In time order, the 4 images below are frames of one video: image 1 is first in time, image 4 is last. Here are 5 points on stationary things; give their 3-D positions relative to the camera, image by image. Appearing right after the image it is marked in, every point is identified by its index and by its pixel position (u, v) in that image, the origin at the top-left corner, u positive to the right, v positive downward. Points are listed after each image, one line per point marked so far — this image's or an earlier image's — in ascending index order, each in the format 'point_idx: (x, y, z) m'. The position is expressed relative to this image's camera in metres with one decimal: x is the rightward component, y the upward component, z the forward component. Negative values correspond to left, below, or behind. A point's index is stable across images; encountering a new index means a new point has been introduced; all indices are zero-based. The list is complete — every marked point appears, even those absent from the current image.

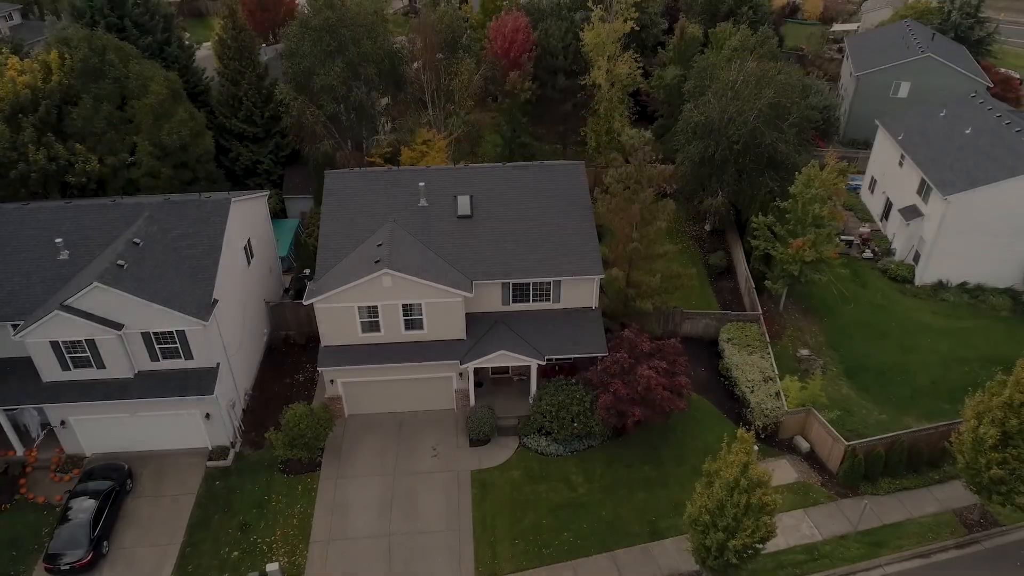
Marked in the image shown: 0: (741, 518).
0: (+5.7, -5.7, +16.2) m
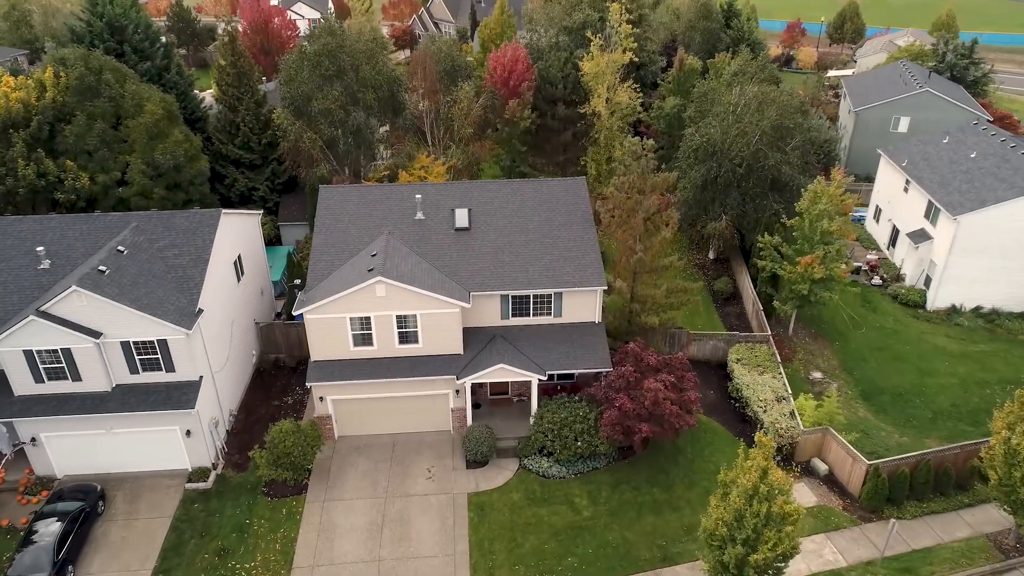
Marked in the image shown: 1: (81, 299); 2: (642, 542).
0: (+5.7, -5.5, +14.8) m
1: (-12.8, -0.3, +19.3) m
2: (+4.0, -7.7, +19.8) m
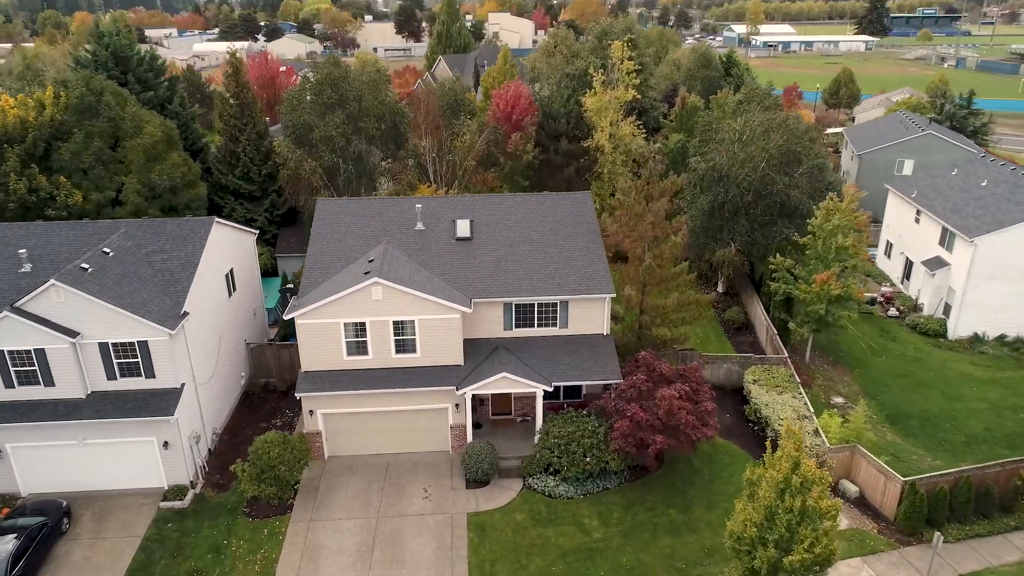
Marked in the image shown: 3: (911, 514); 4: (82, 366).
0: (+5.7, -4.8, +13.1) m
1: (-12.7, -0.2, +18.3) m
2: (+4.0, -7.6, +17.9) m
3: (+11.9, -6.7, +19.4) m
4: (-12.6, -2.3, +19.0) m
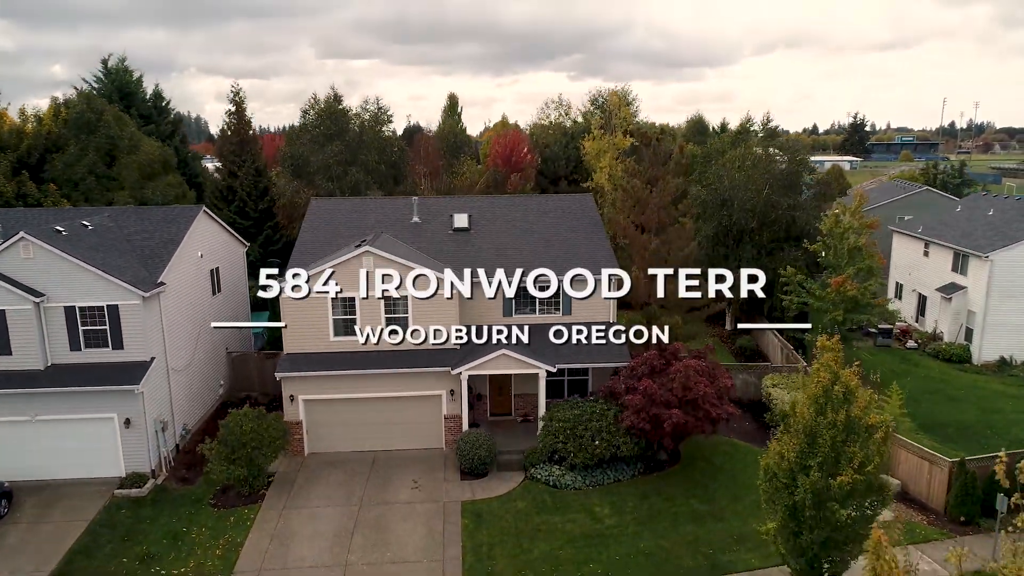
0: (+5.7, -2.7, +11.3) m
1: (-12.8, +0.9, +17.1) m
2: (+4.1, -6.2, +15.6) m
3: (+11.9, -5.5, +17.1) m
4: (-12.6, -1.2, +17.5) m
